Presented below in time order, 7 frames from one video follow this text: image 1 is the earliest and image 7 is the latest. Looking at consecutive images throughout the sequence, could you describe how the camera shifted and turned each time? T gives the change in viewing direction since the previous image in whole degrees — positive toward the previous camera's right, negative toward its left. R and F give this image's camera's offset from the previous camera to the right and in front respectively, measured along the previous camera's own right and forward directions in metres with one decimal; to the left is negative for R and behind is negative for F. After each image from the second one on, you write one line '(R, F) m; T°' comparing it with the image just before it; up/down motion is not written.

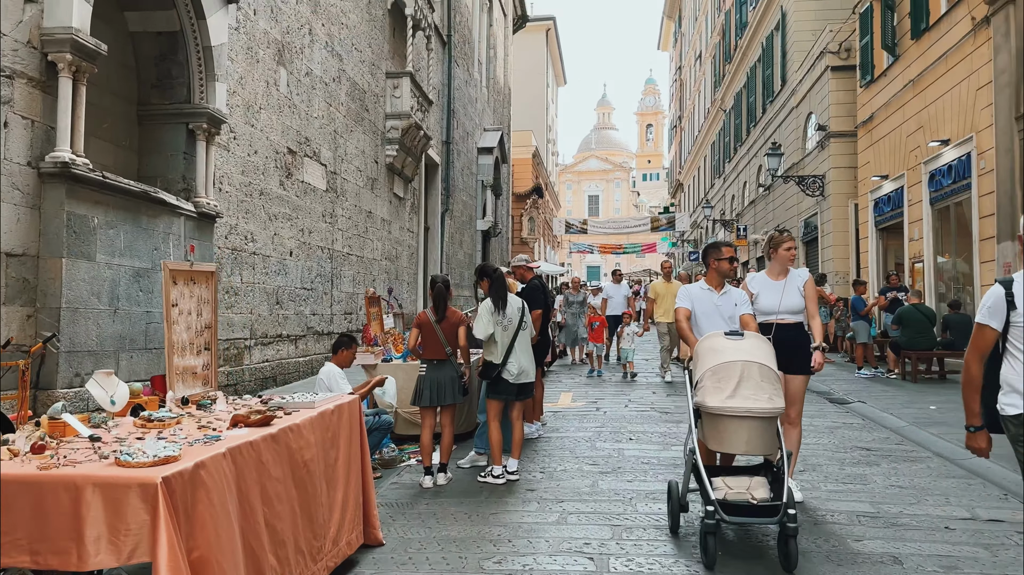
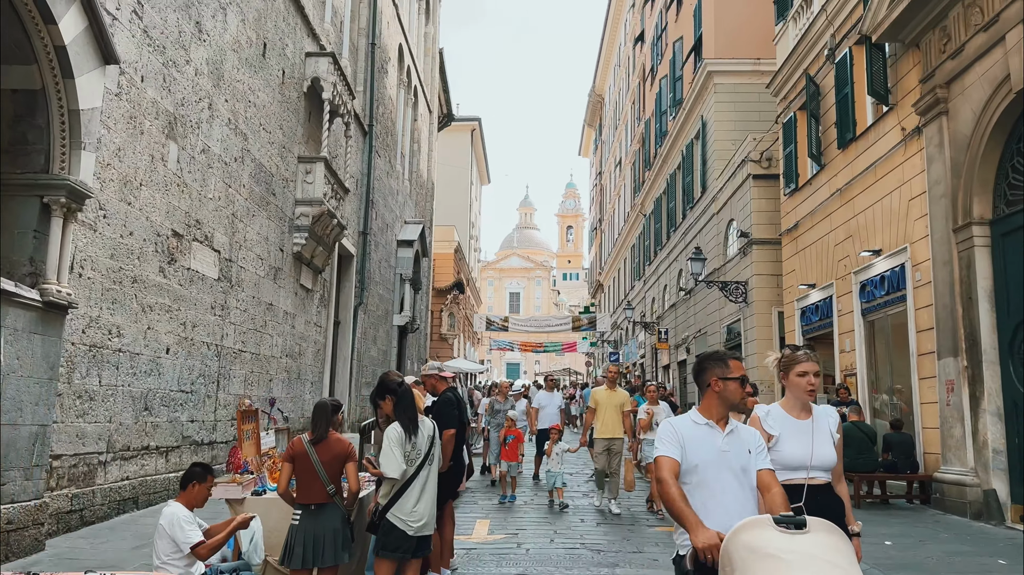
(+0.1, +1.0) m; +6°
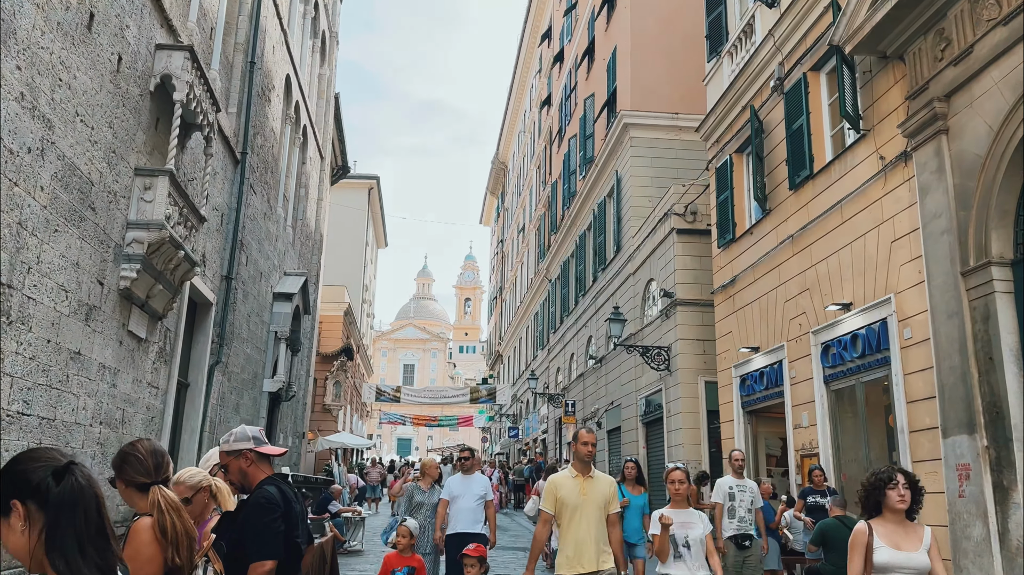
(0.0, +2.3) m; +7°
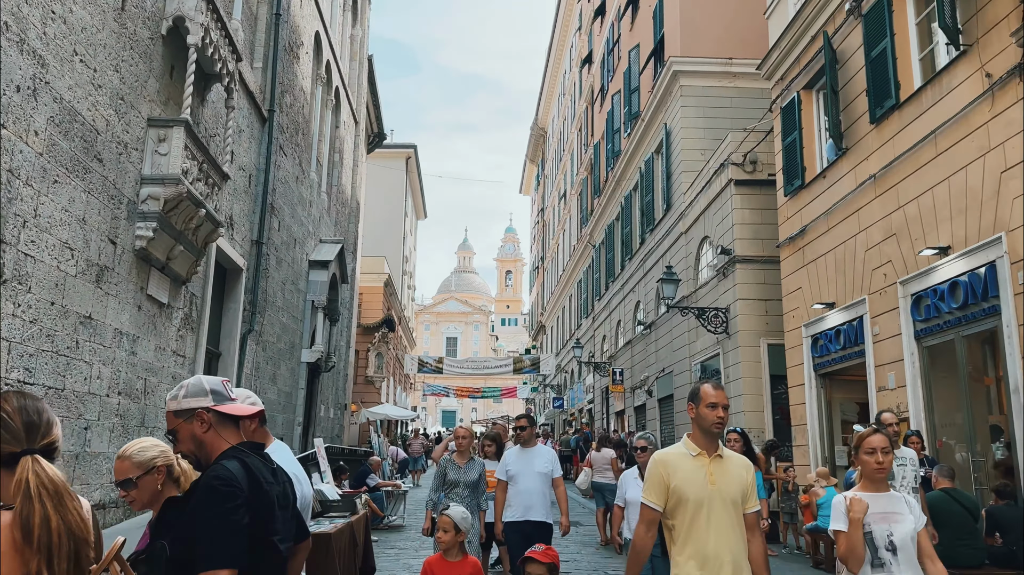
(-0.1, +0.9) m; -3°
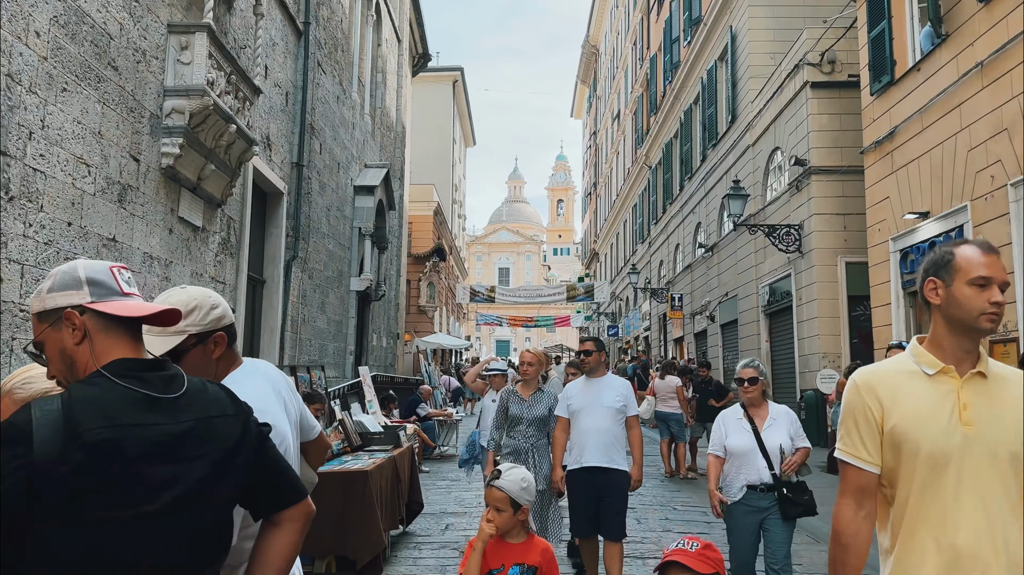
(0.0, +0.8) m; -4°
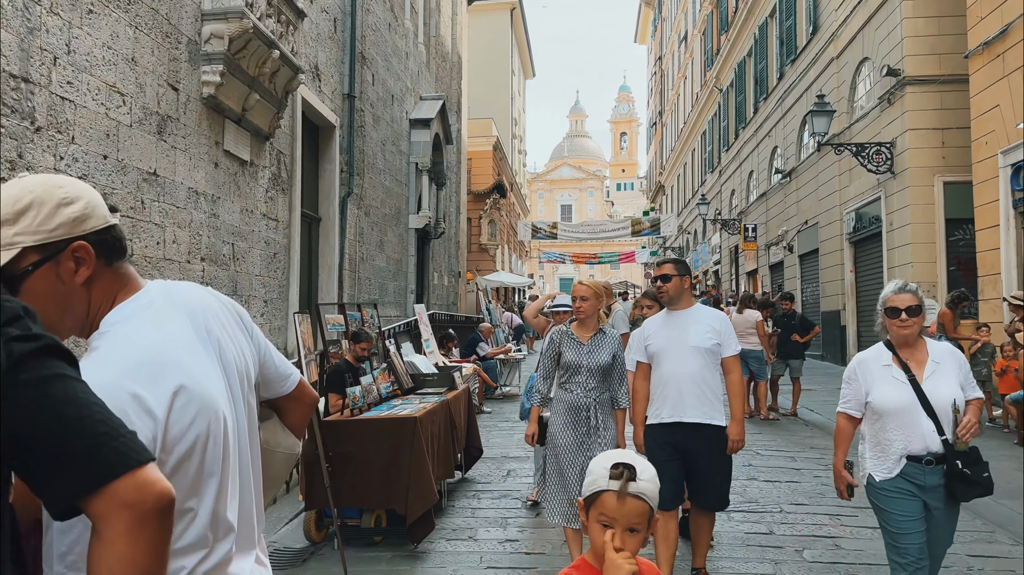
(0.0, +0.6) m; -5°
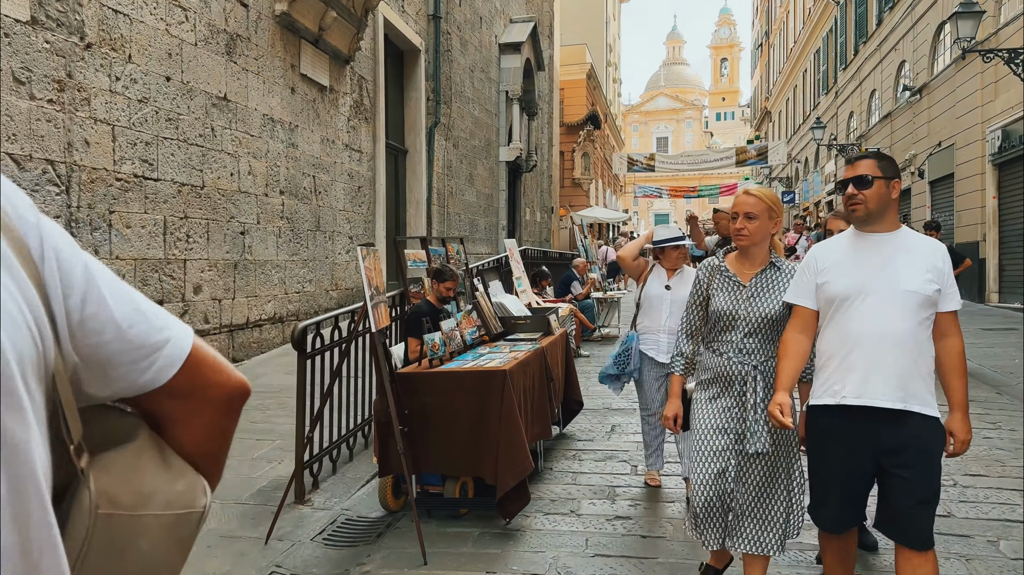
(-0.1, +0.7) m; -7°
